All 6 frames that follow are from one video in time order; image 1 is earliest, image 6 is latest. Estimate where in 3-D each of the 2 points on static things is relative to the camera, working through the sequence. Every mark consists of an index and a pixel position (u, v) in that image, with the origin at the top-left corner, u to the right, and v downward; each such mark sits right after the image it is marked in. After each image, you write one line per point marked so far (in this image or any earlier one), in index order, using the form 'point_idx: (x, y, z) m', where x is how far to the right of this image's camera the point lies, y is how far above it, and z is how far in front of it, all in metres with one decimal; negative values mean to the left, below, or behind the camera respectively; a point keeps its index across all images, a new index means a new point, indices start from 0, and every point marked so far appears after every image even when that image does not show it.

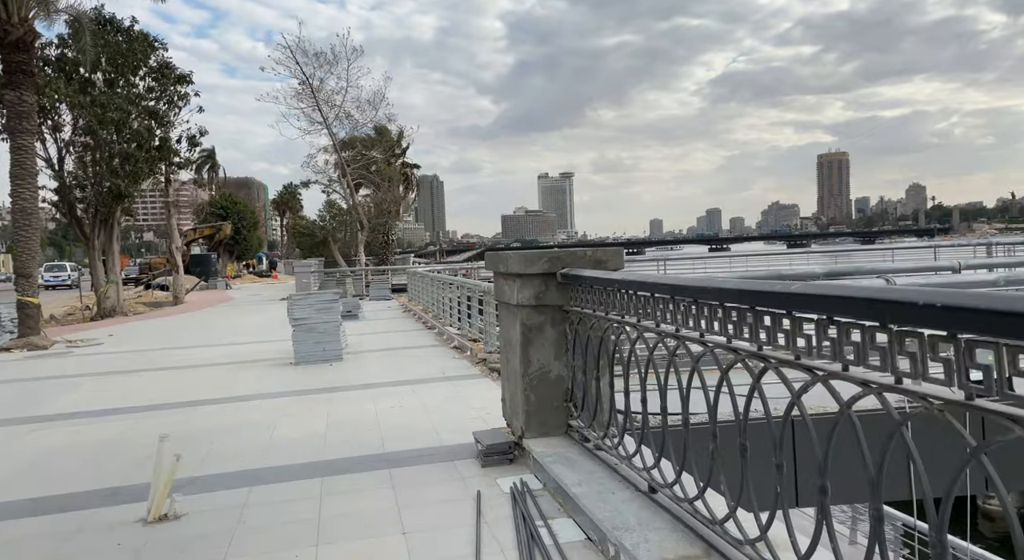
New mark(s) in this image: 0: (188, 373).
0: (-5.1, -1.5, +10.5) m
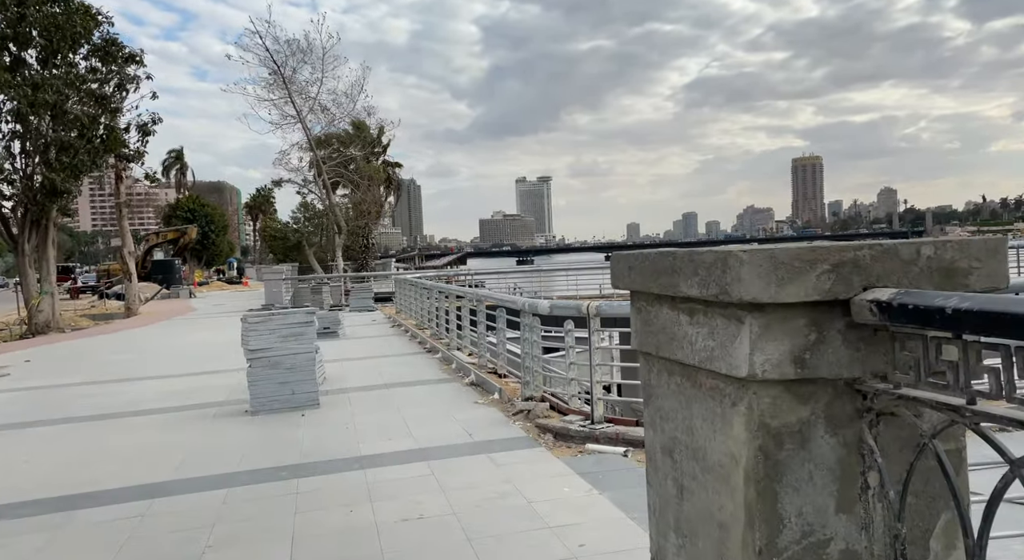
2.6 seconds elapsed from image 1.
0: (-4.6, -1.6, +7.5) m
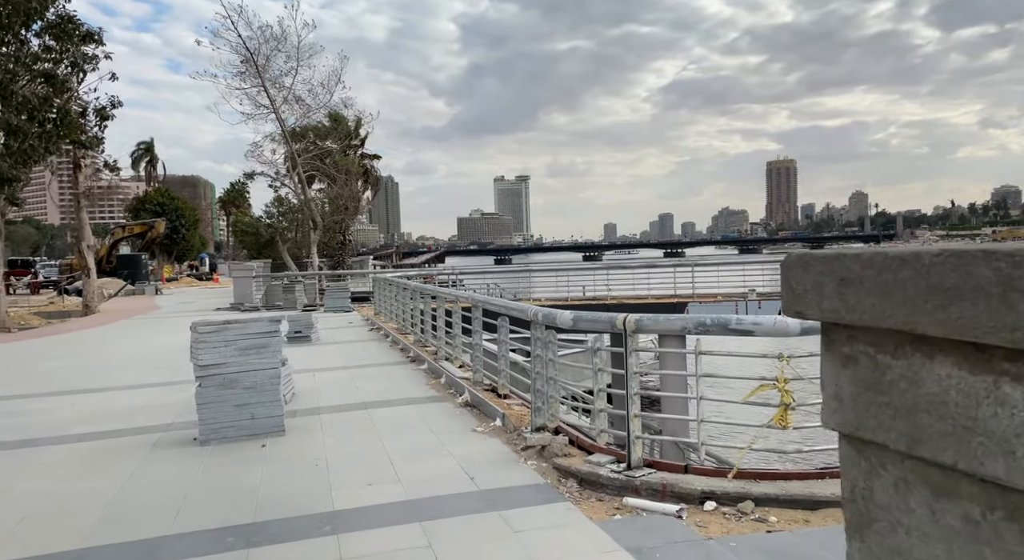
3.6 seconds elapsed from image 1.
0: (-4.5, -1.6, +6.1) m
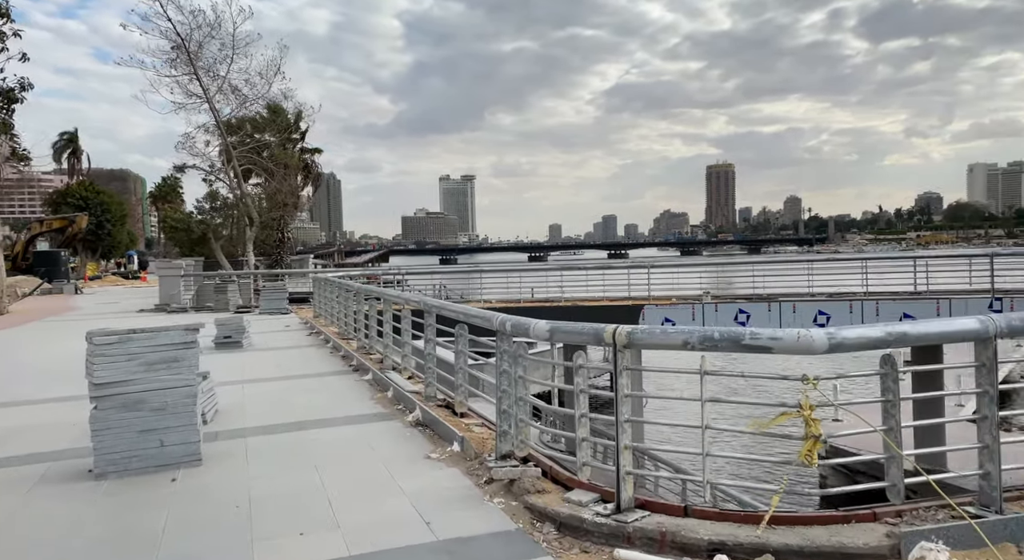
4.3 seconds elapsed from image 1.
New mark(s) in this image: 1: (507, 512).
0: (-4.8, -1.6, +4.9) m
1: (0.0, -1.4, +4.2) m
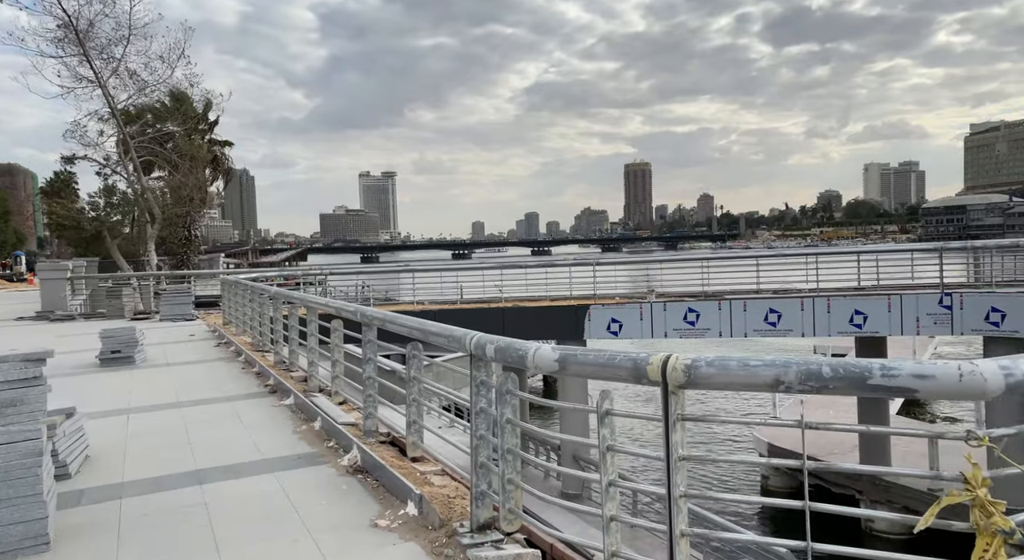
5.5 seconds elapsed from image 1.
0: (-4.9, -1.7, +3.1) m
1: (-0.1, -1.5, +2.9) m
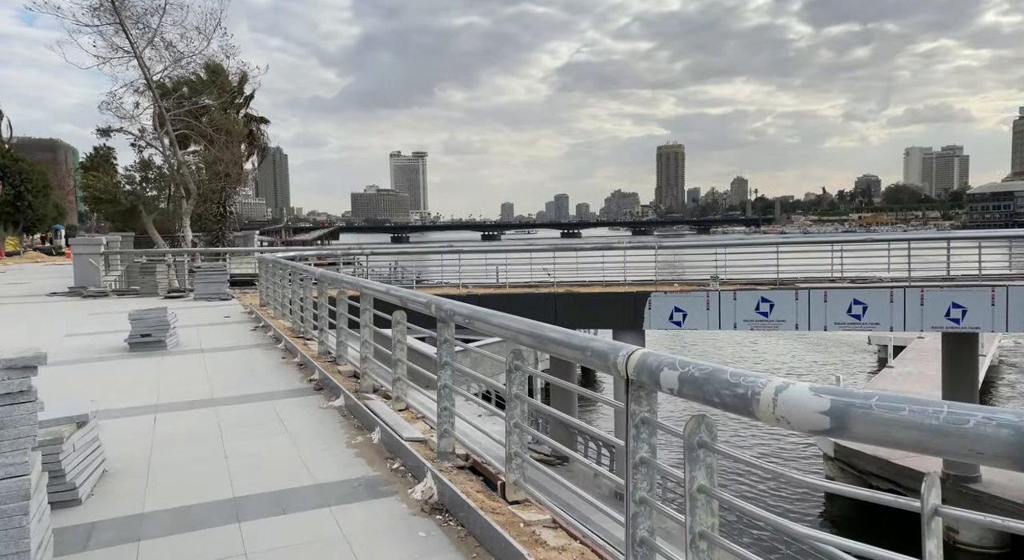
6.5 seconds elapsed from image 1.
0: (-4.3, -1.6, +2.2) m
1: (+0.5, -1.5, +1.8) m
